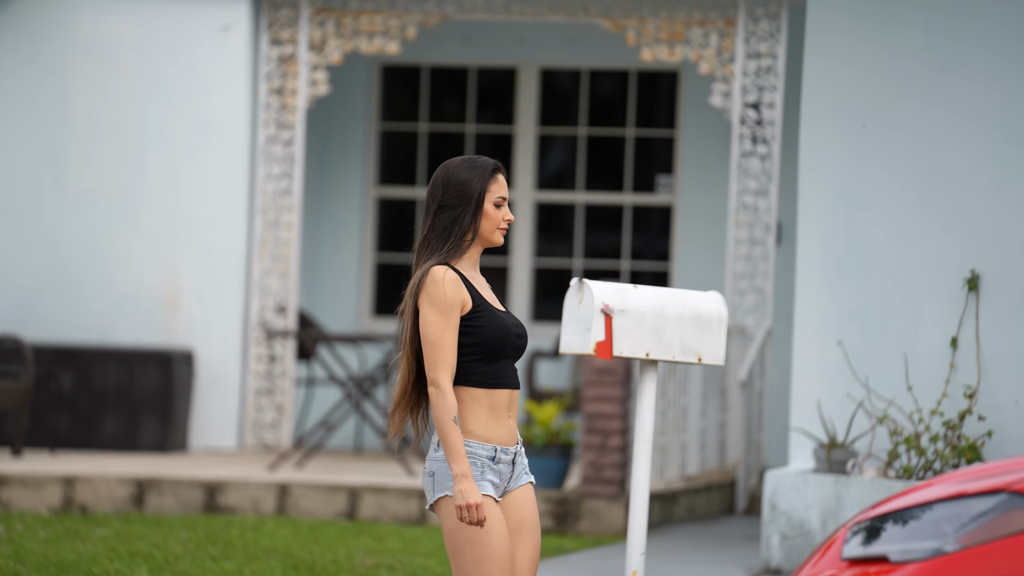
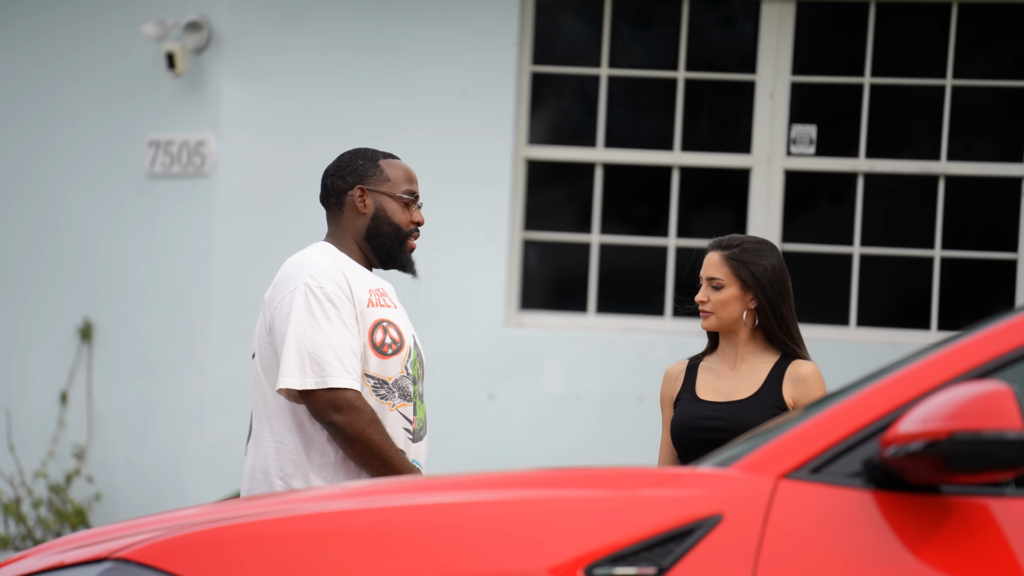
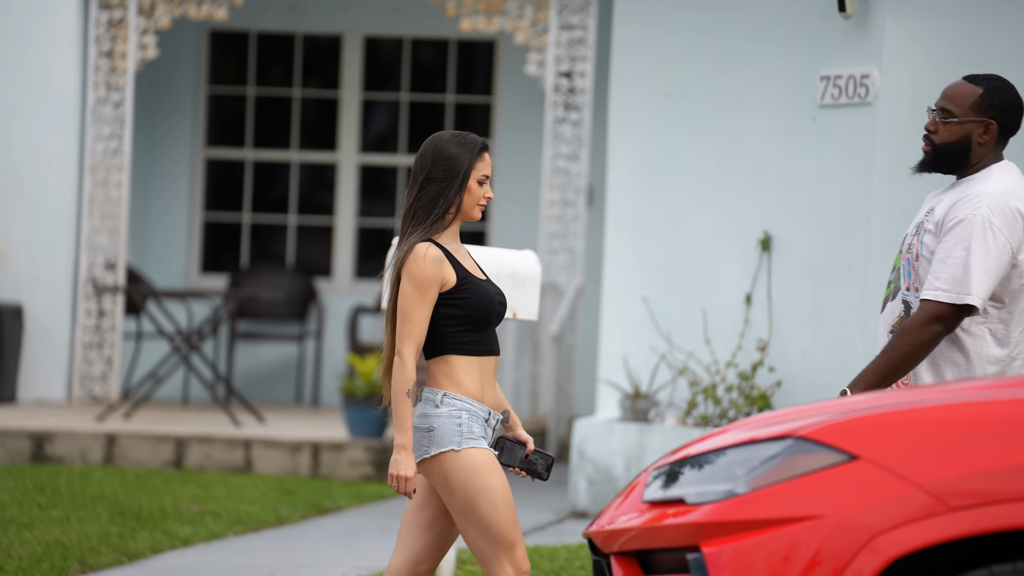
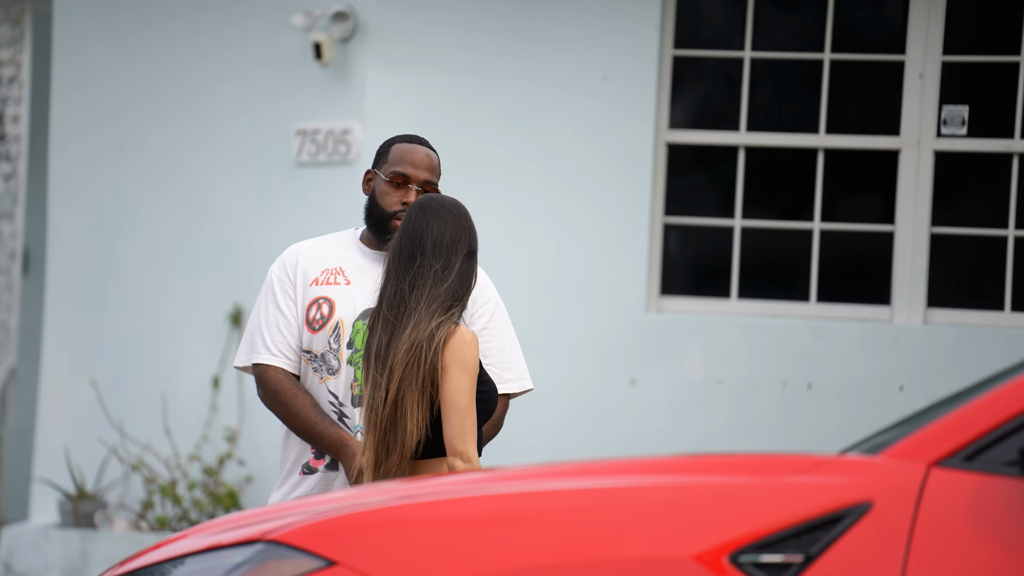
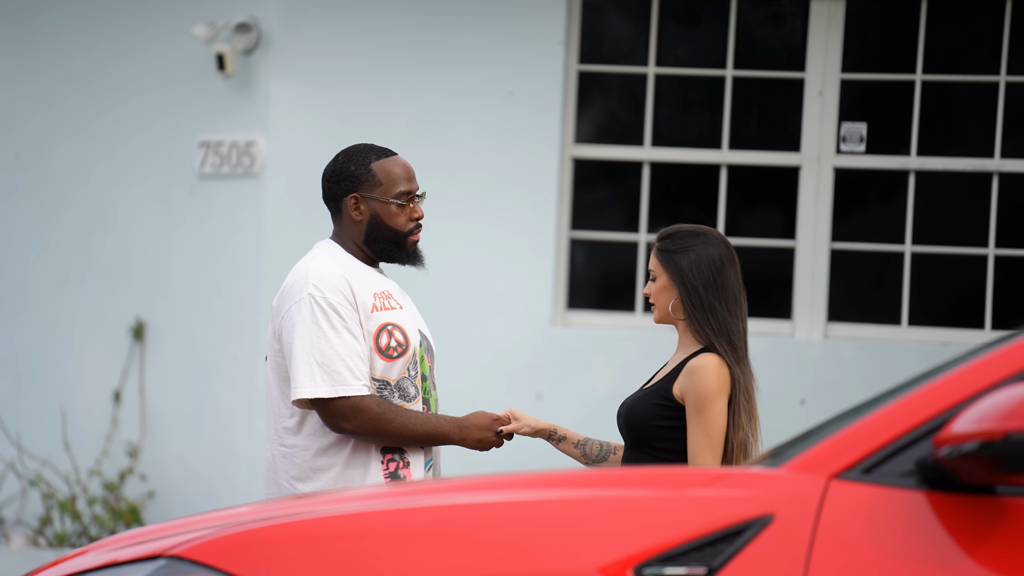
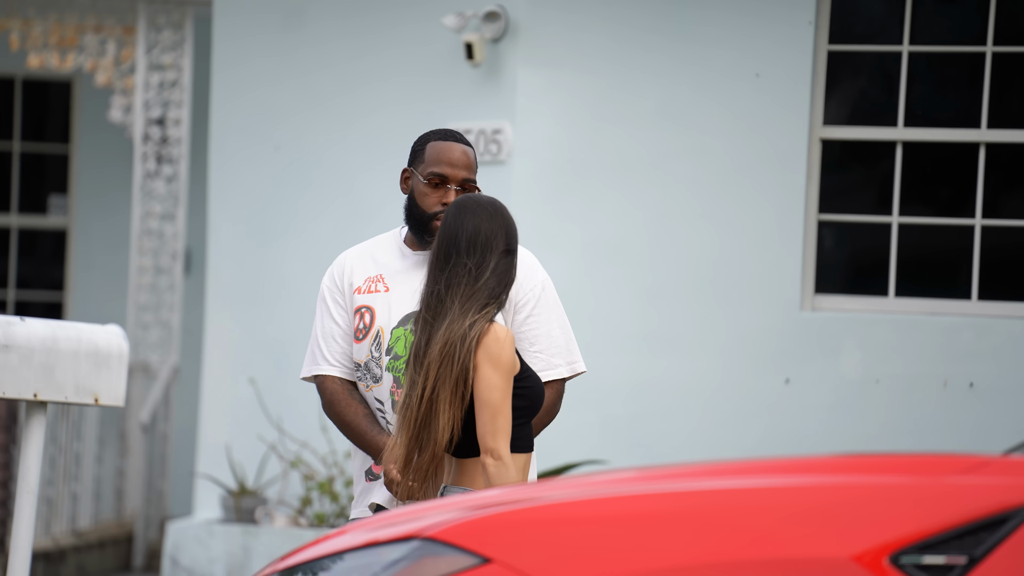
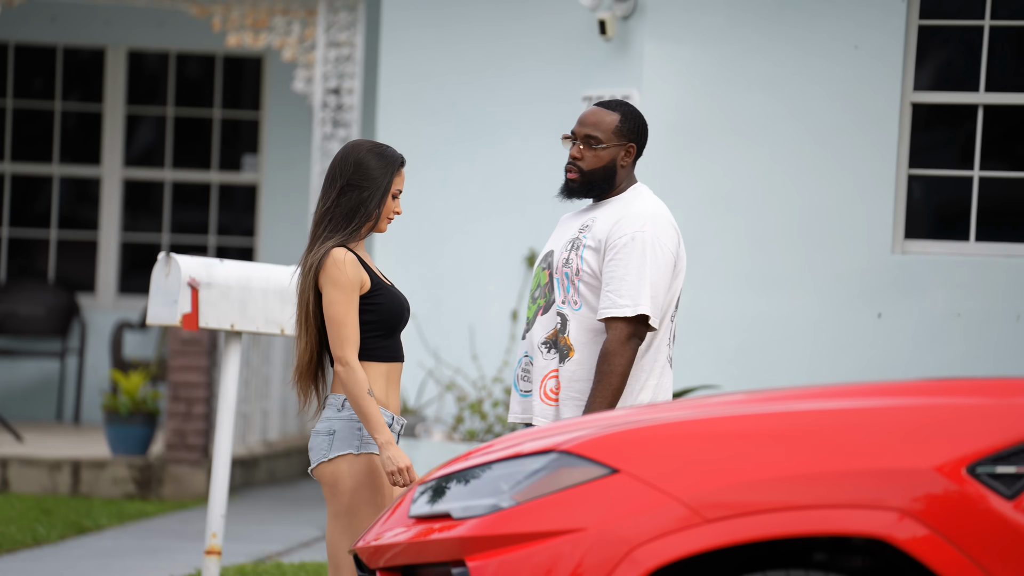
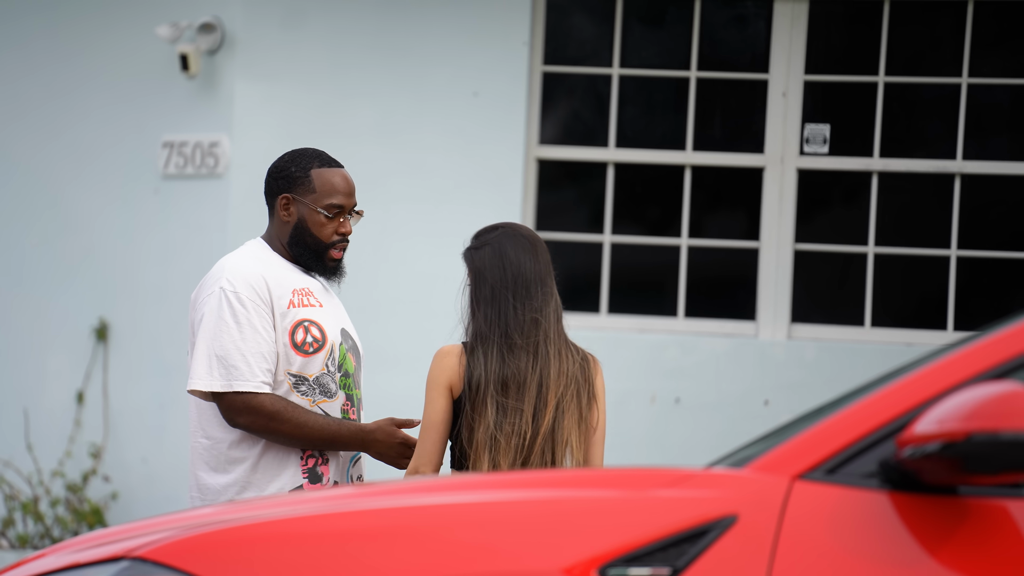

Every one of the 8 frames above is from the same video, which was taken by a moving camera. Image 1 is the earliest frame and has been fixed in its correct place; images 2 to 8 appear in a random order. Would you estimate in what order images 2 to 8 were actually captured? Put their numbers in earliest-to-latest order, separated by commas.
3, 7, 6, 4, 8, 5, 2
